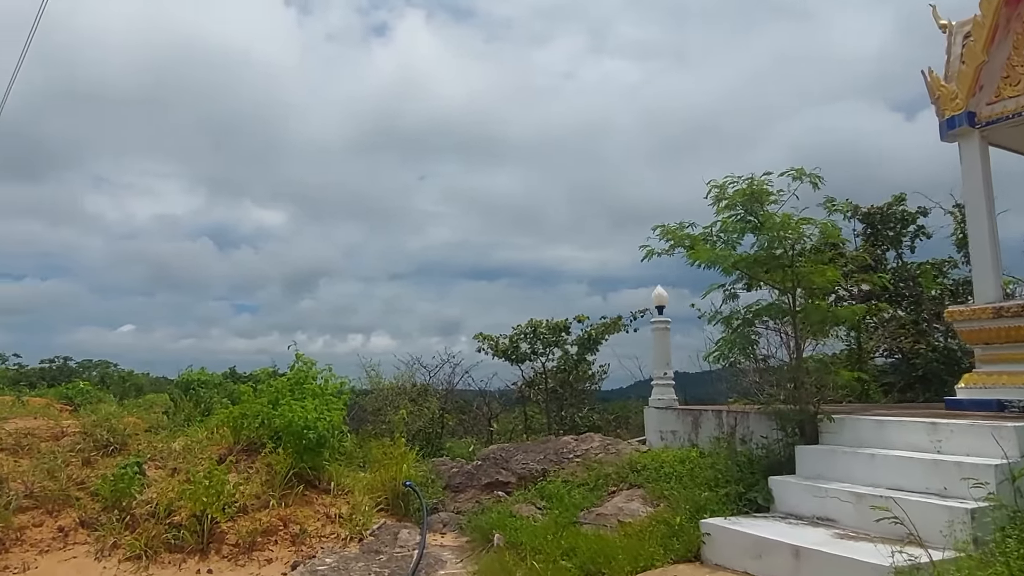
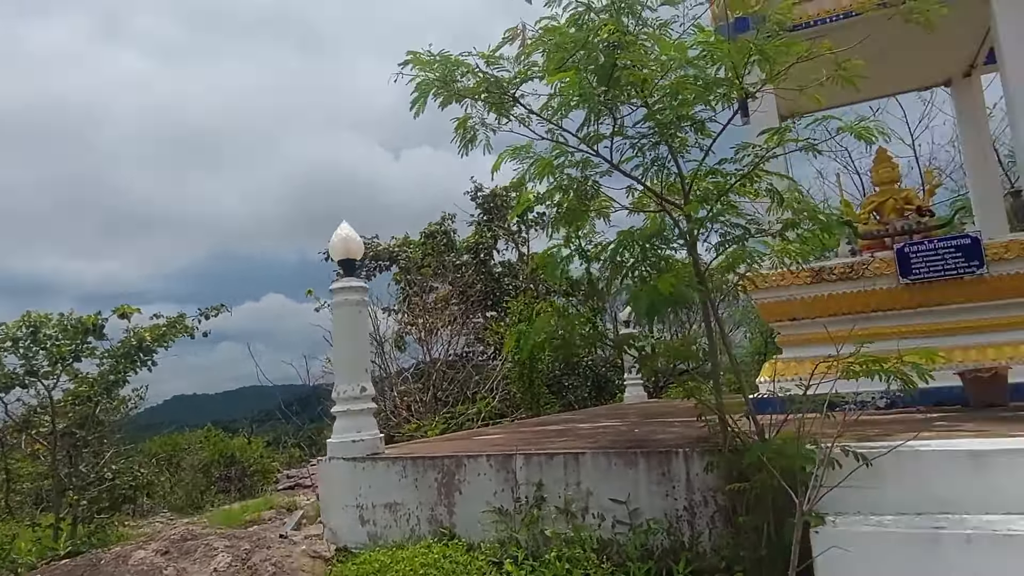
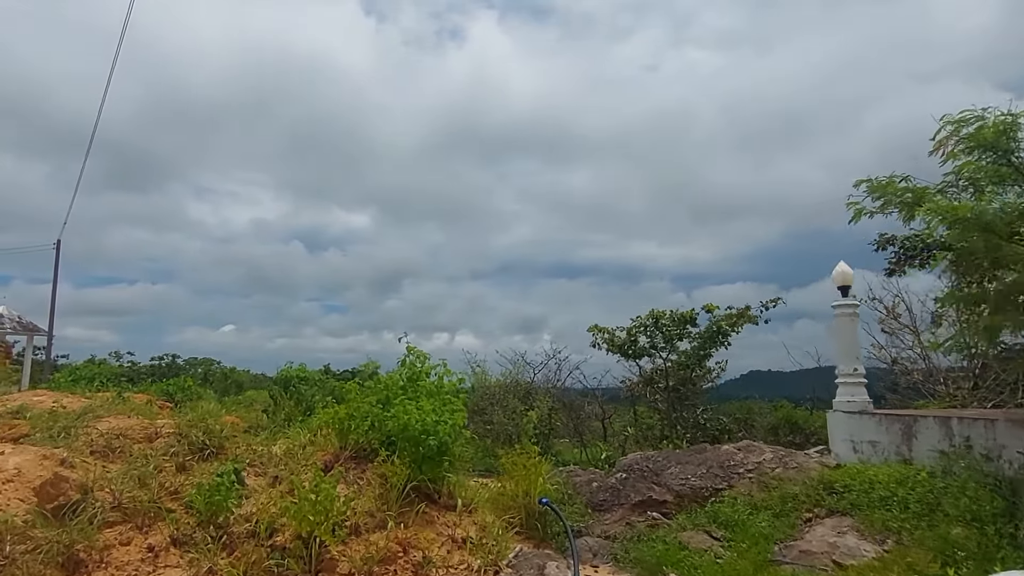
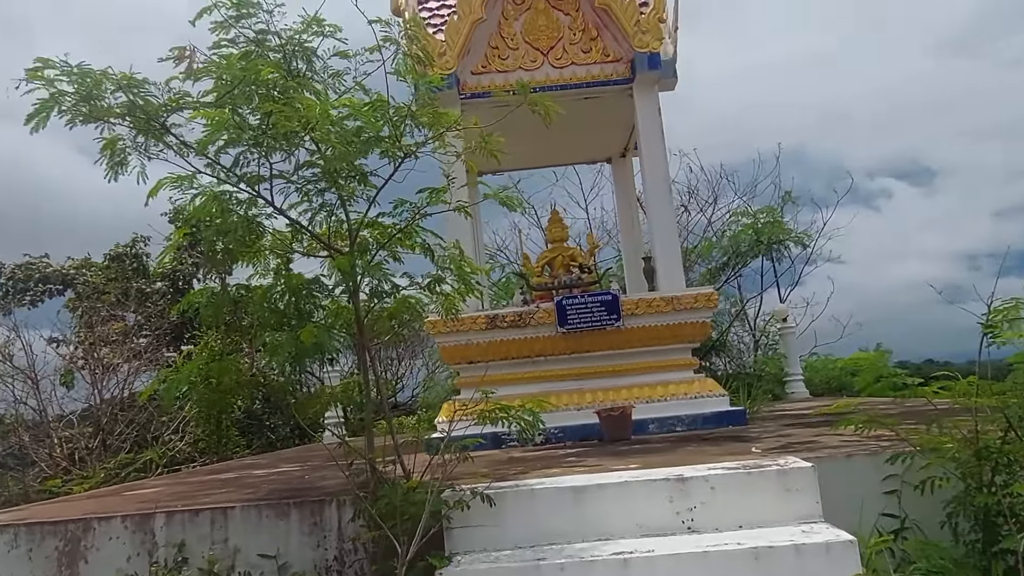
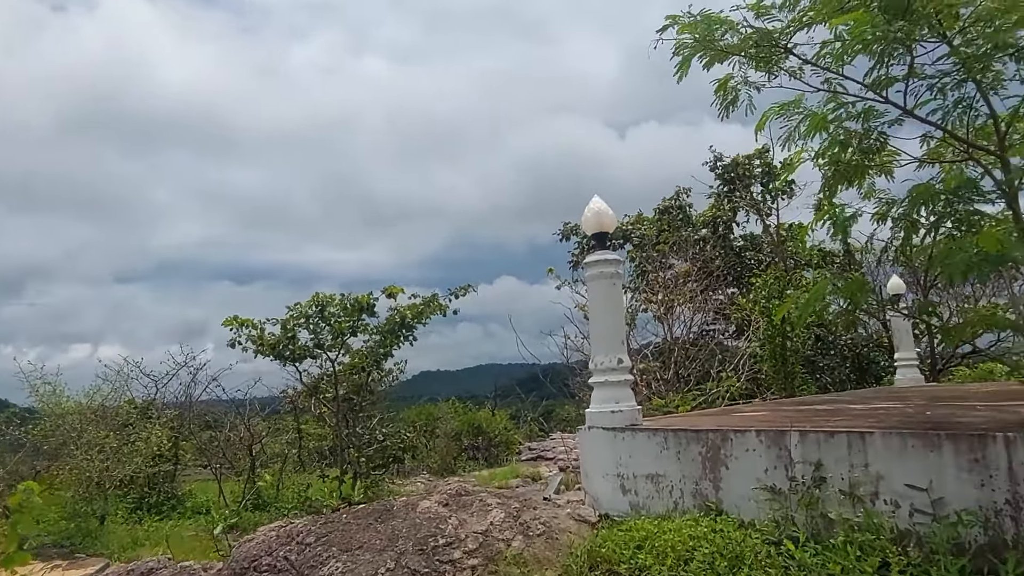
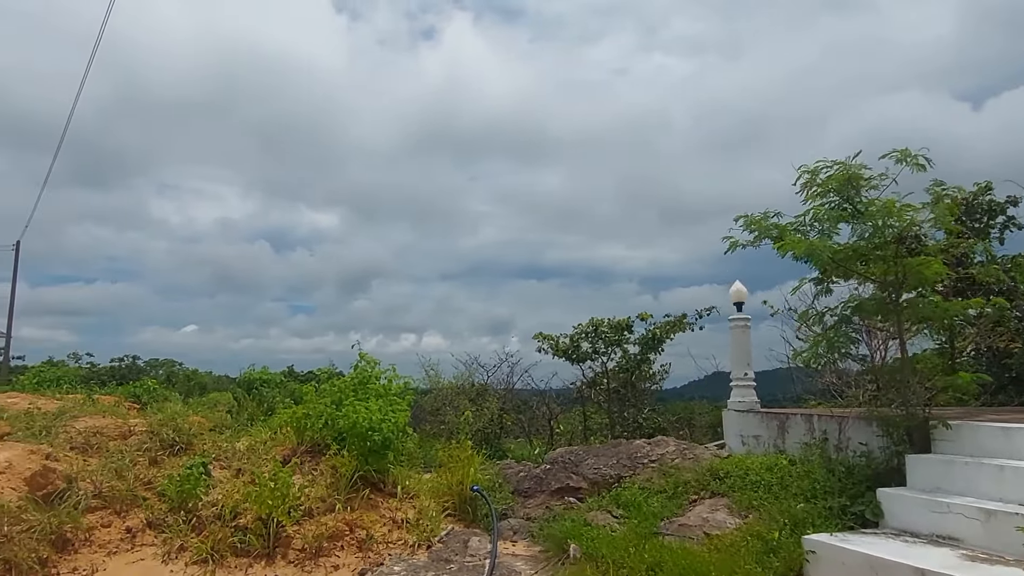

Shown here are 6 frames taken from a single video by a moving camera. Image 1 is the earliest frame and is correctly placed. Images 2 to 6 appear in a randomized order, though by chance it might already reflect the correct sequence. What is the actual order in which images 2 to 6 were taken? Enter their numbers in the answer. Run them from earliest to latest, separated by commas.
6, 3, 5, 2, 4
